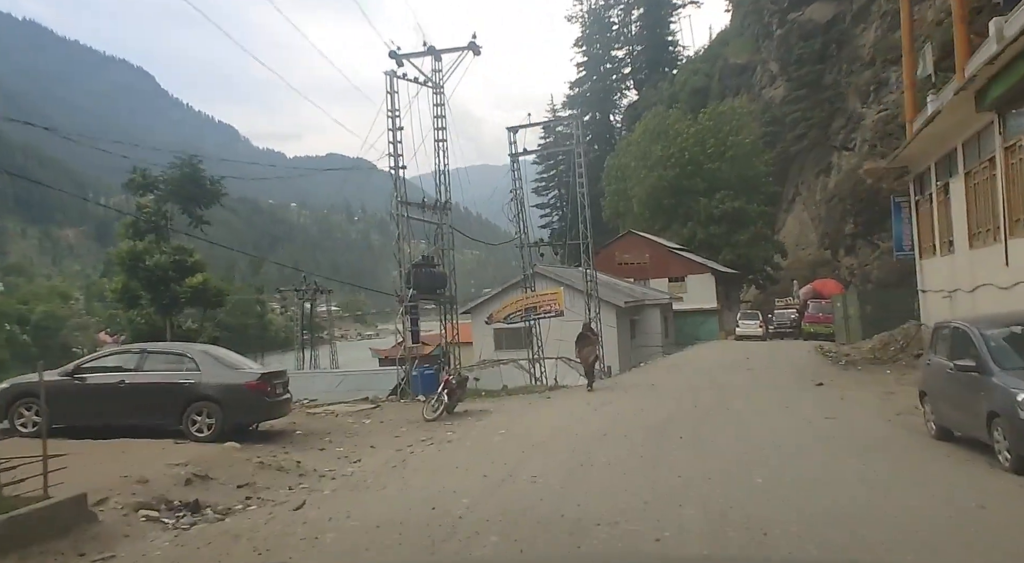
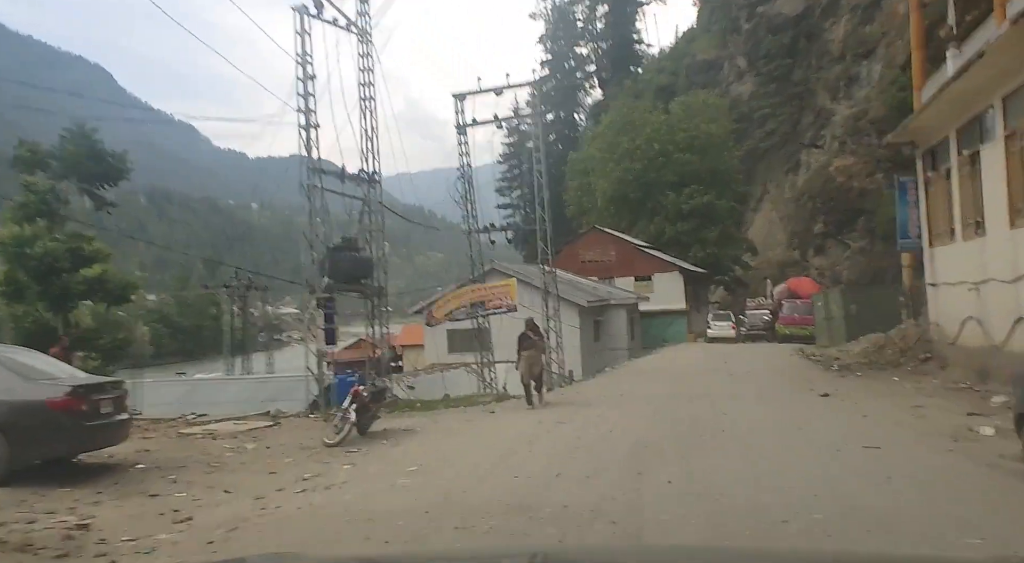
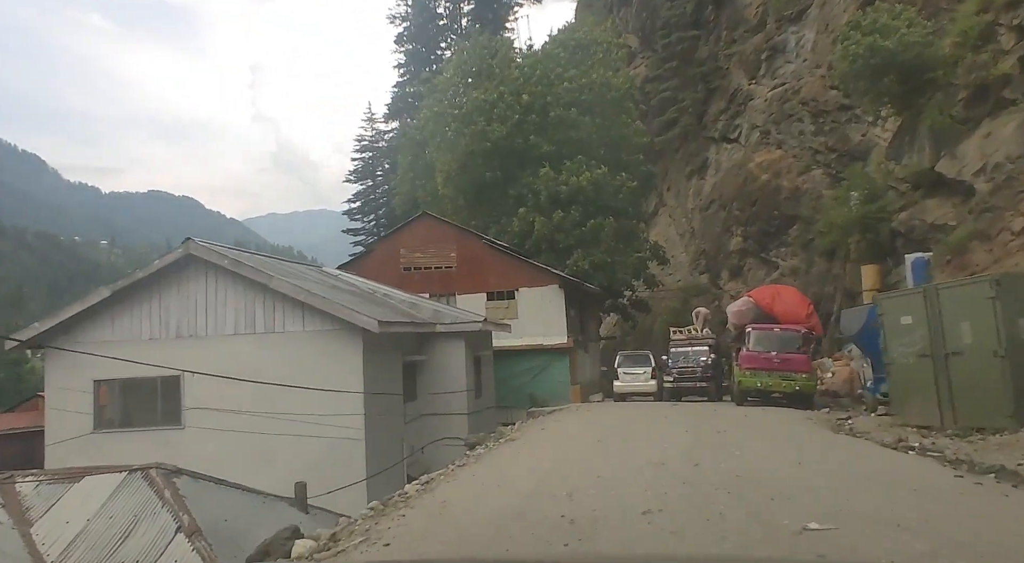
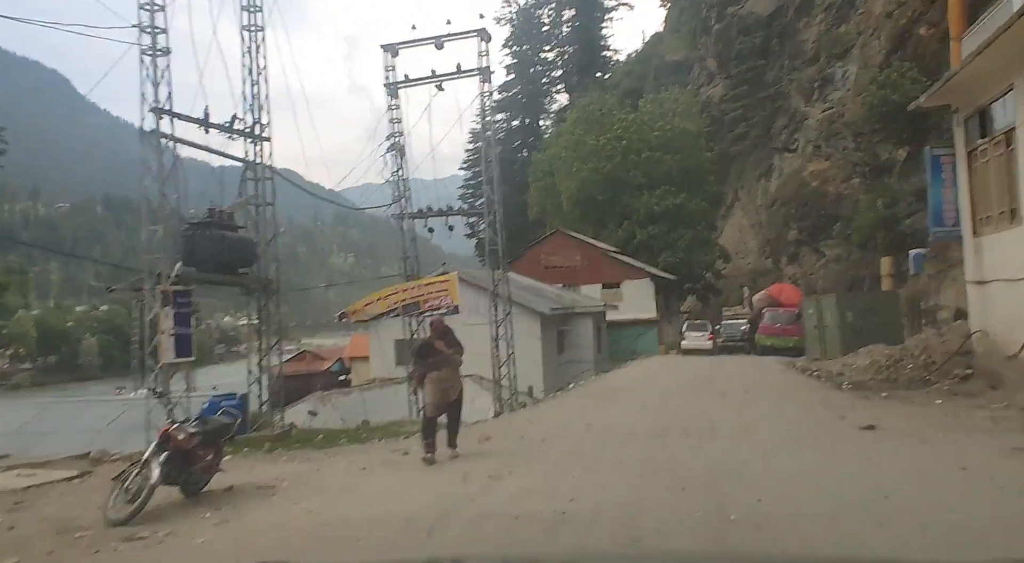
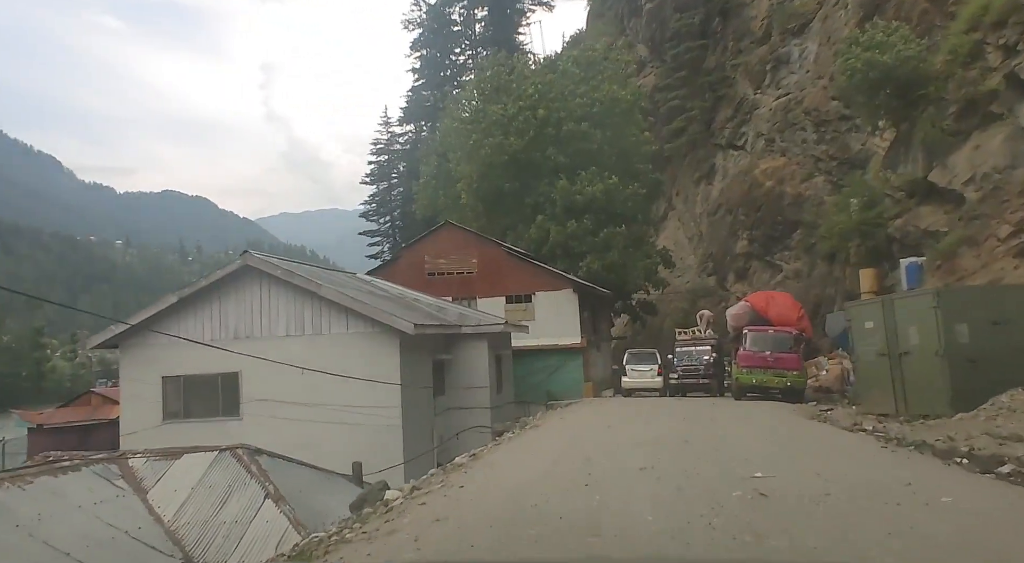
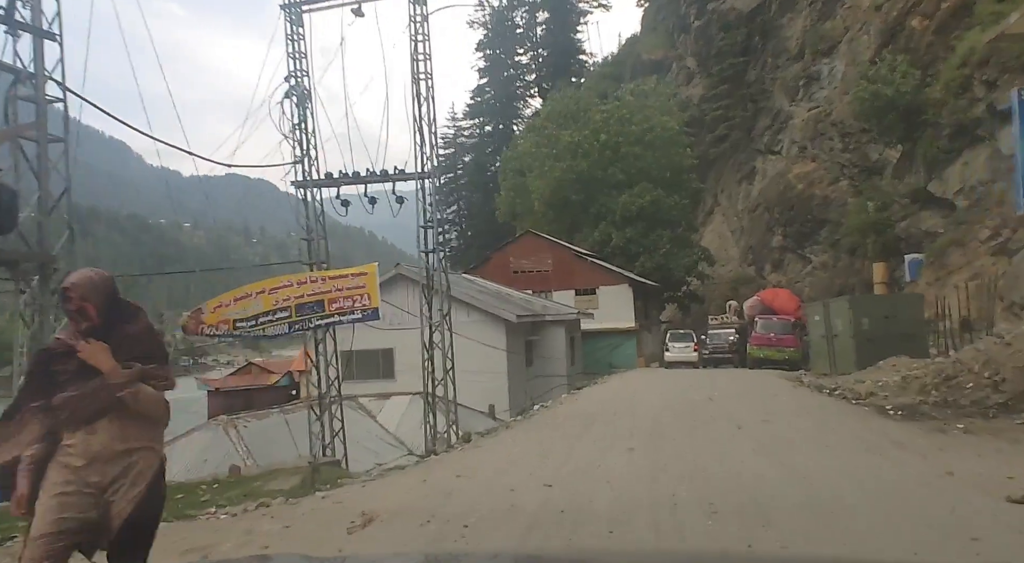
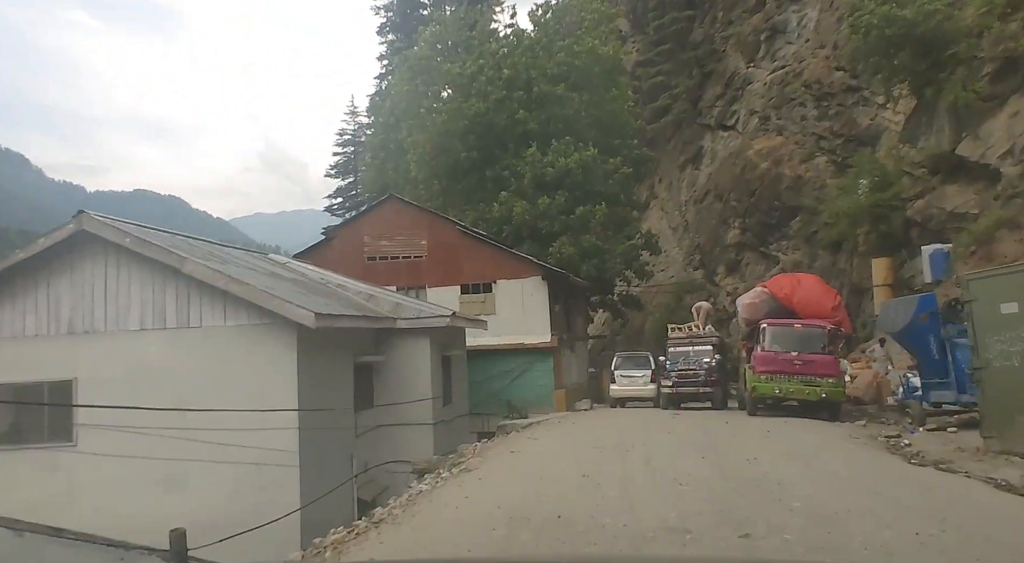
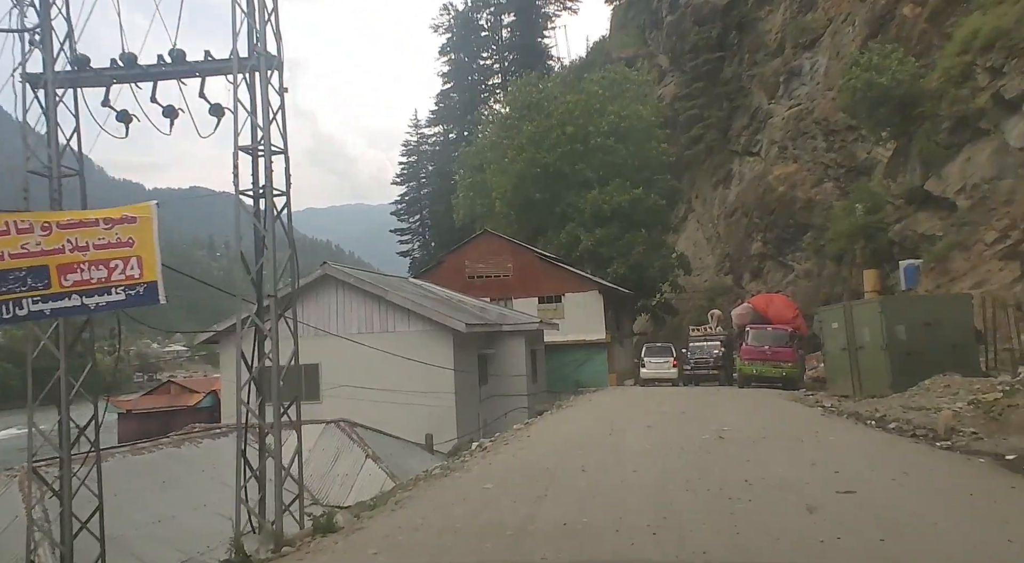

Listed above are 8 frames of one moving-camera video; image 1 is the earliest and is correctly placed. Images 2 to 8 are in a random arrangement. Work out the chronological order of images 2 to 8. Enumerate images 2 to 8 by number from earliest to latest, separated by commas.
2, 4, 6, 8, 5, 3, 7
